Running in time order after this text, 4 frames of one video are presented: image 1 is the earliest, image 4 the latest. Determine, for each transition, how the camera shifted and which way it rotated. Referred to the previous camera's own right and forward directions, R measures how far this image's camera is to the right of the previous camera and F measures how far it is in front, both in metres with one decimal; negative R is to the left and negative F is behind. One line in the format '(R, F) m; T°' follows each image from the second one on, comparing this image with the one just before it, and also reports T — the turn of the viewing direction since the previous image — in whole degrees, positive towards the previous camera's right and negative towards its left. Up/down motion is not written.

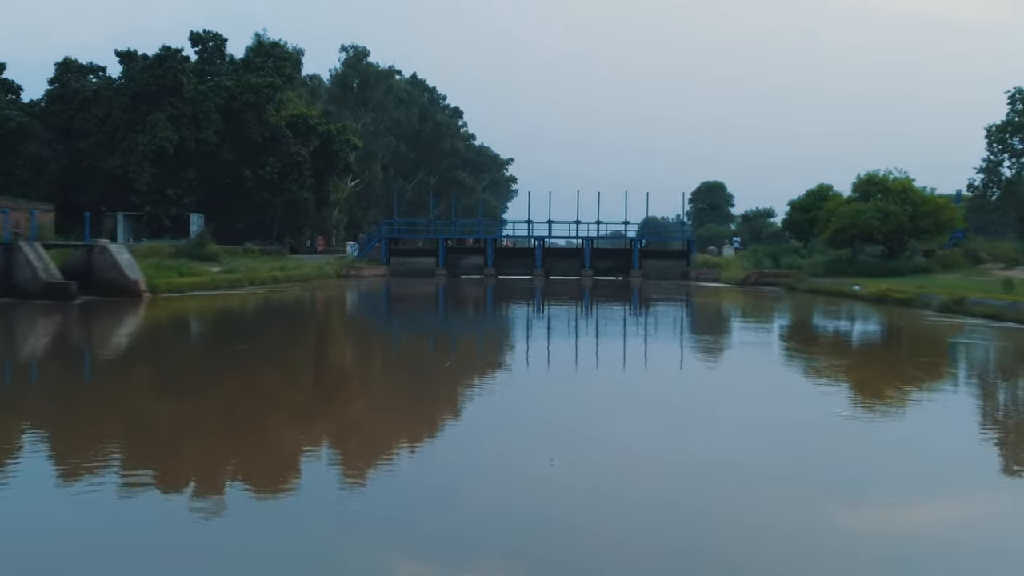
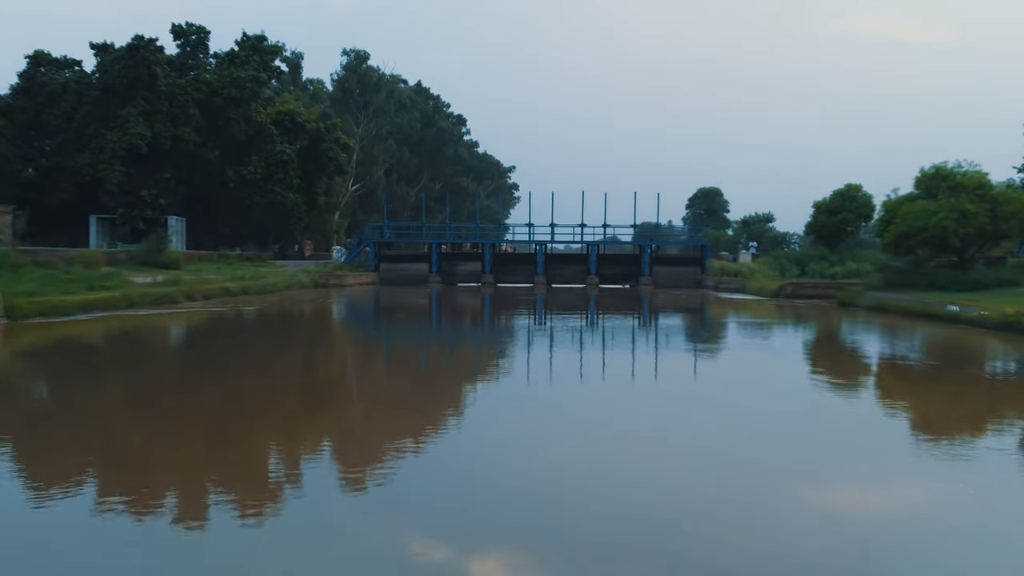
(0.0, +0.5) m; 0°
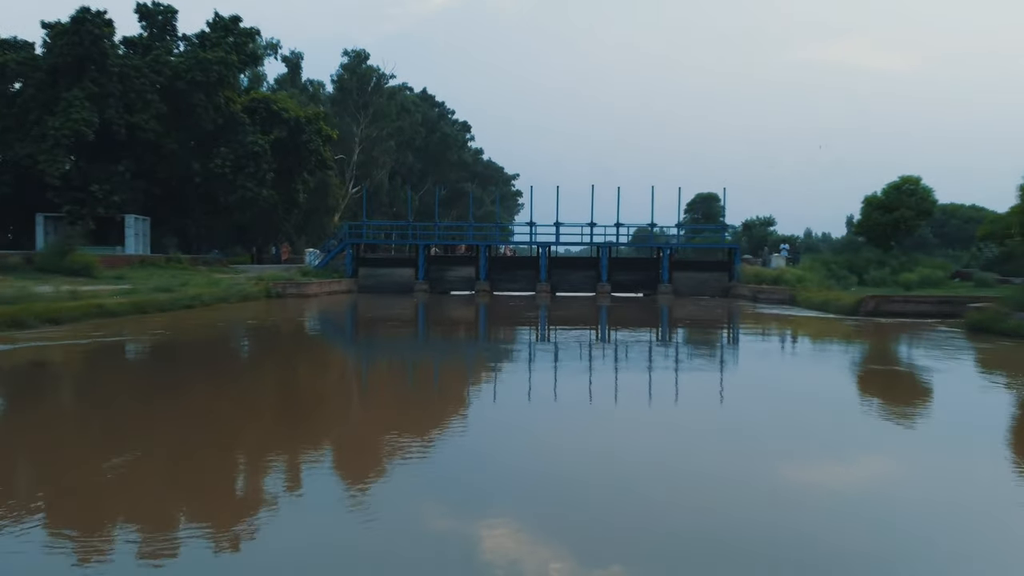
(0.0, +0.7) m; 0°
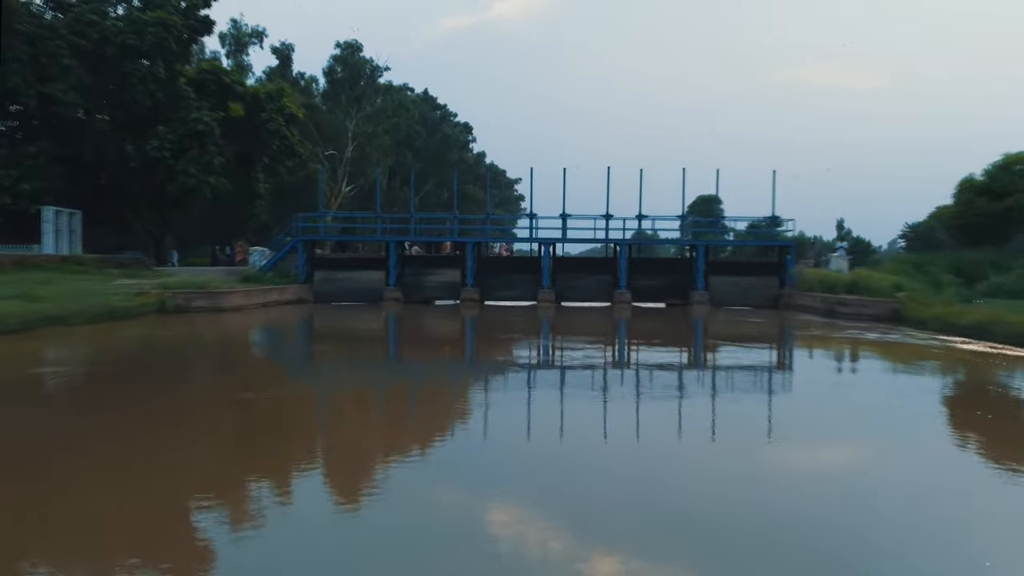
(0.0, +1.0) m; 0°
